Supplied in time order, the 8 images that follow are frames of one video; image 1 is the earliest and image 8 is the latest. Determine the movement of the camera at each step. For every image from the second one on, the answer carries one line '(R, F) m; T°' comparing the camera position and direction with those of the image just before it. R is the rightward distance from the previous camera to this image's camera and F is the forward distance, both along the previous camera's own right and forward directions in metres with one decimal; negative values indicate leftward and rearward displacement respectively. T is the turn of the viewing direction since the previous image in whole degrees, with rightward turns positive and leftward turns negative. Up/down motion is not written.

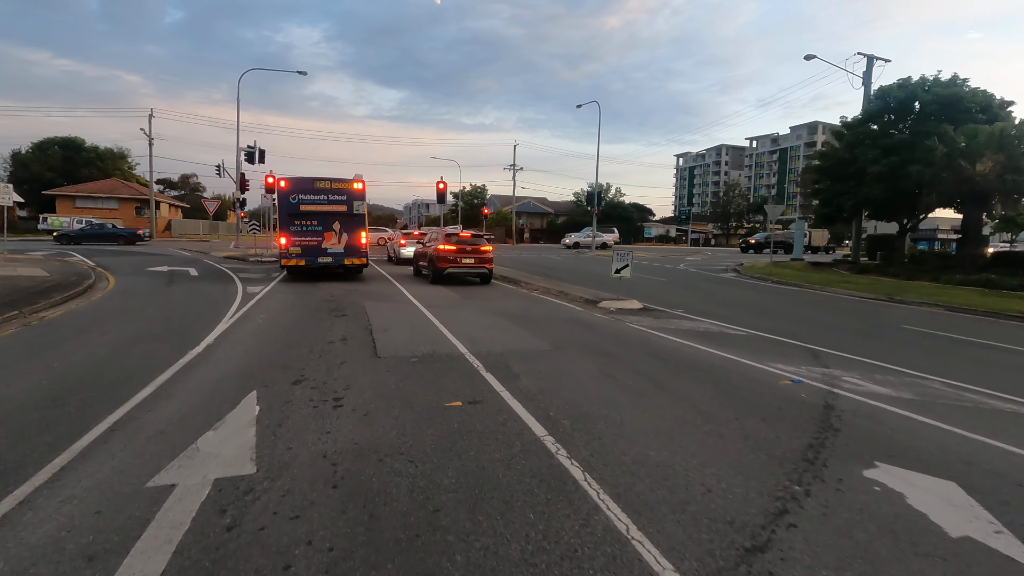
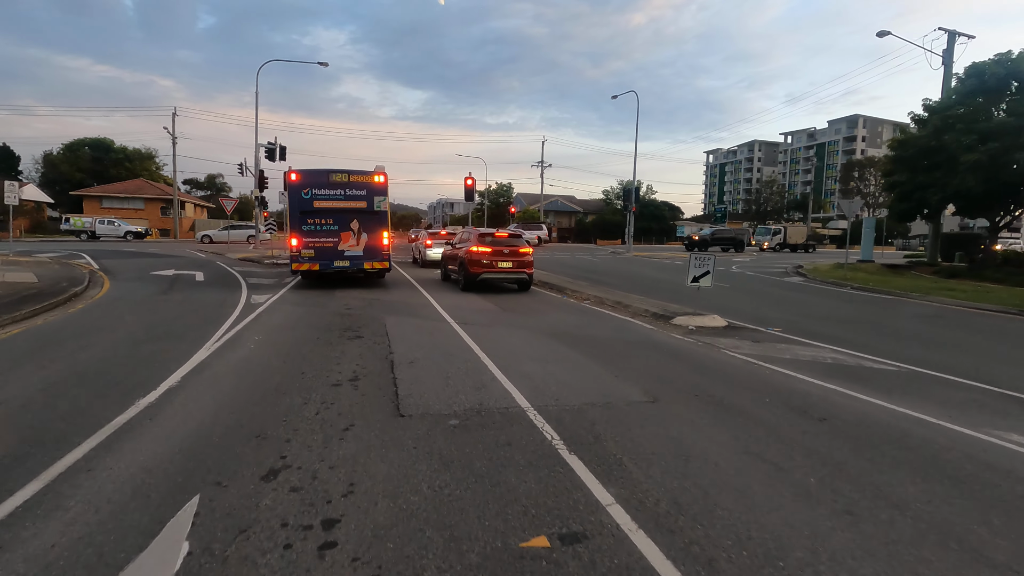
(-0.6, +2.5) m; -2°
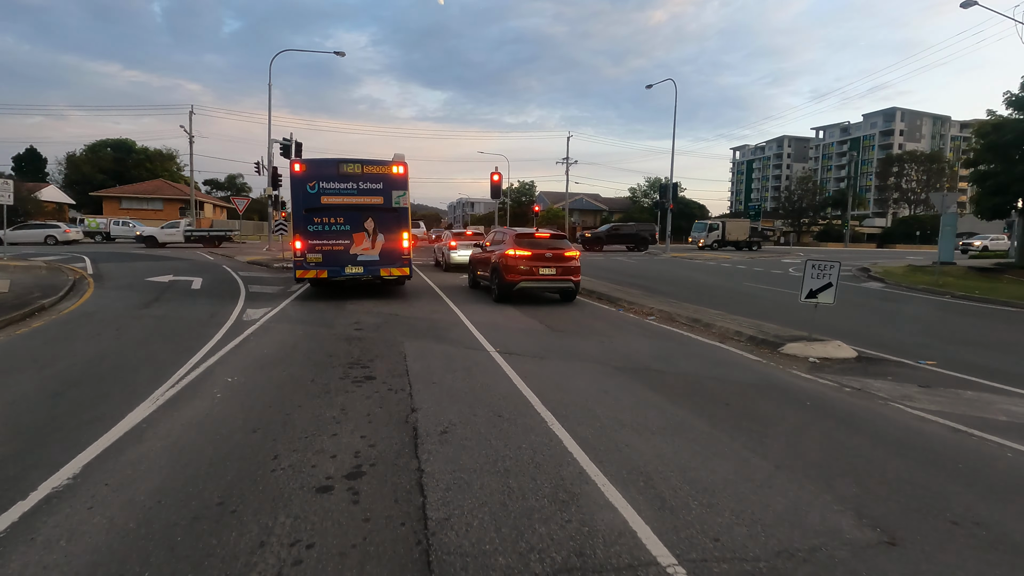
(-0.5, +2.5) m; -2°
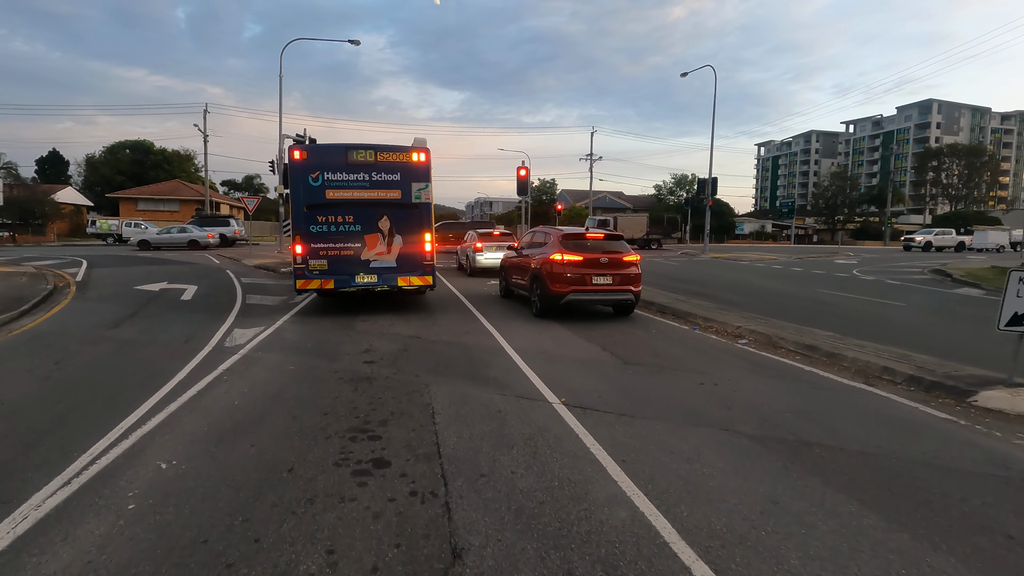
(-0.5, +2.4) m; -2°
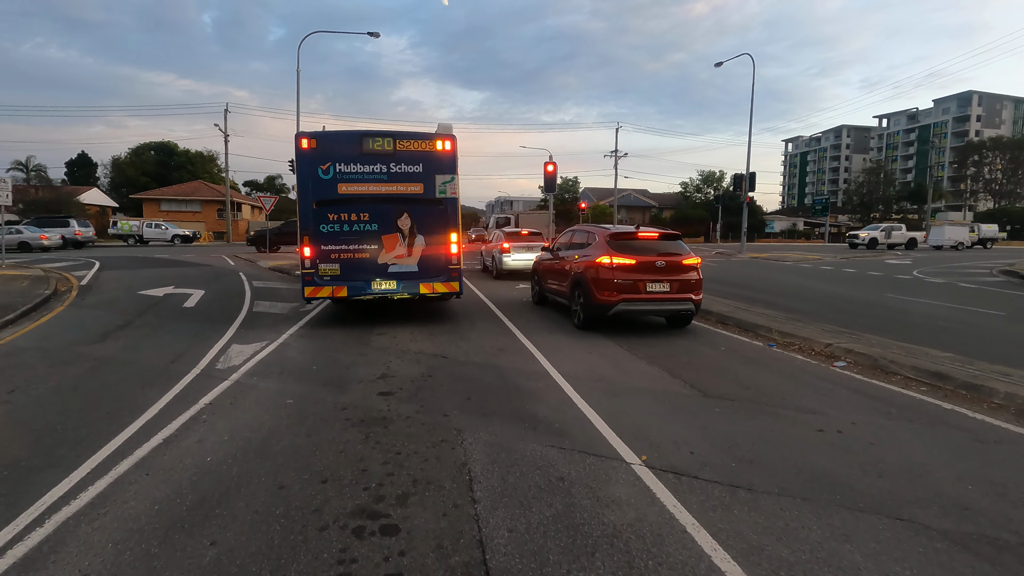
(-0.3, +1.5) m; -2°
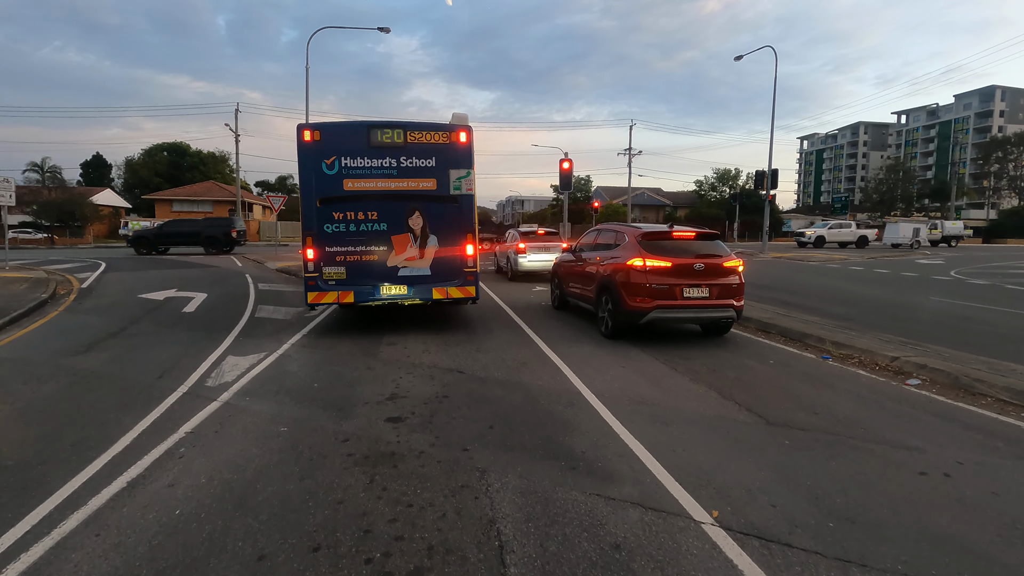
(-0.2, +0.8) m; -1°
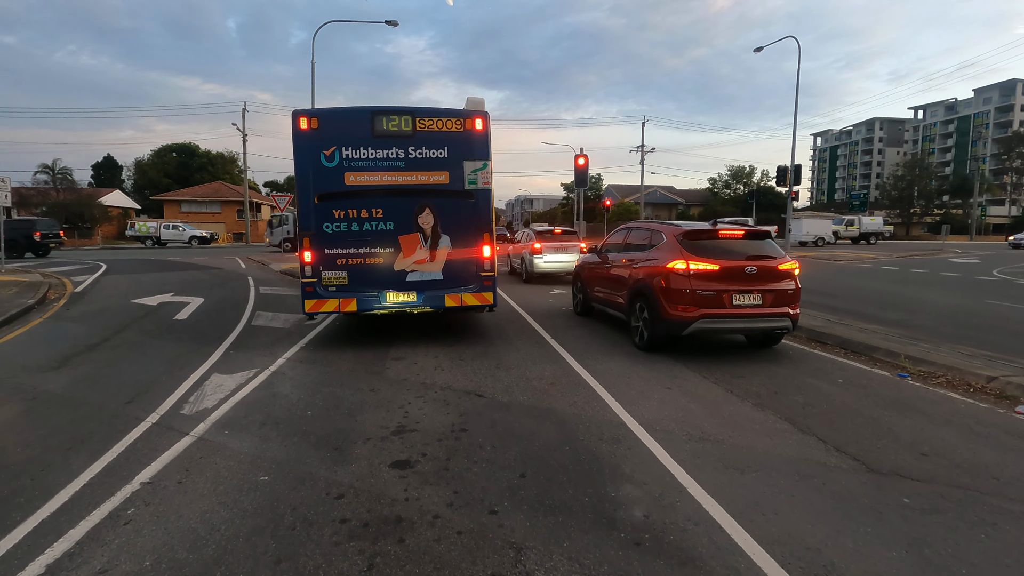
(-0.2, +1.0) m; -1°
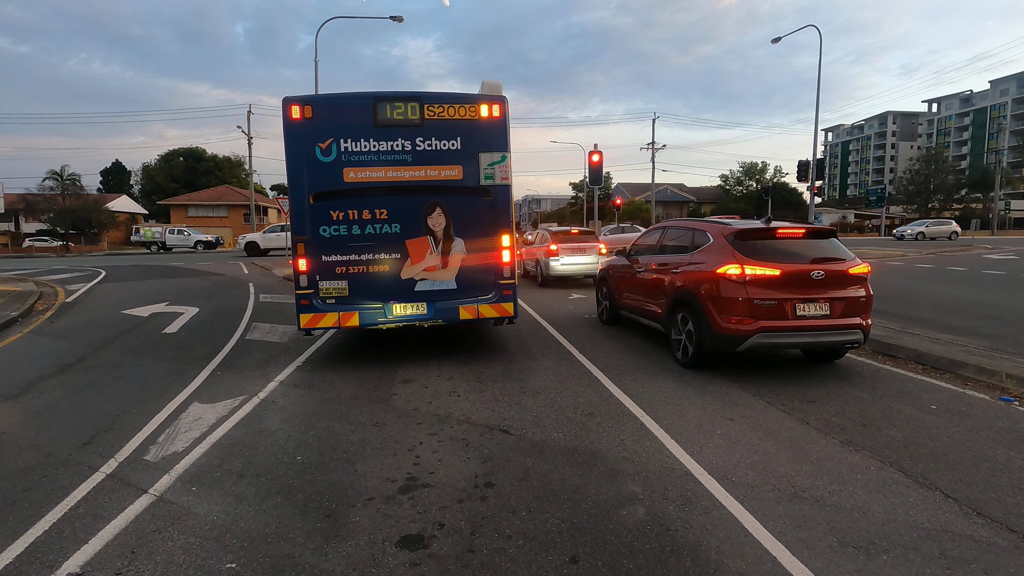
(-0.2, +1.0) m; -1°
